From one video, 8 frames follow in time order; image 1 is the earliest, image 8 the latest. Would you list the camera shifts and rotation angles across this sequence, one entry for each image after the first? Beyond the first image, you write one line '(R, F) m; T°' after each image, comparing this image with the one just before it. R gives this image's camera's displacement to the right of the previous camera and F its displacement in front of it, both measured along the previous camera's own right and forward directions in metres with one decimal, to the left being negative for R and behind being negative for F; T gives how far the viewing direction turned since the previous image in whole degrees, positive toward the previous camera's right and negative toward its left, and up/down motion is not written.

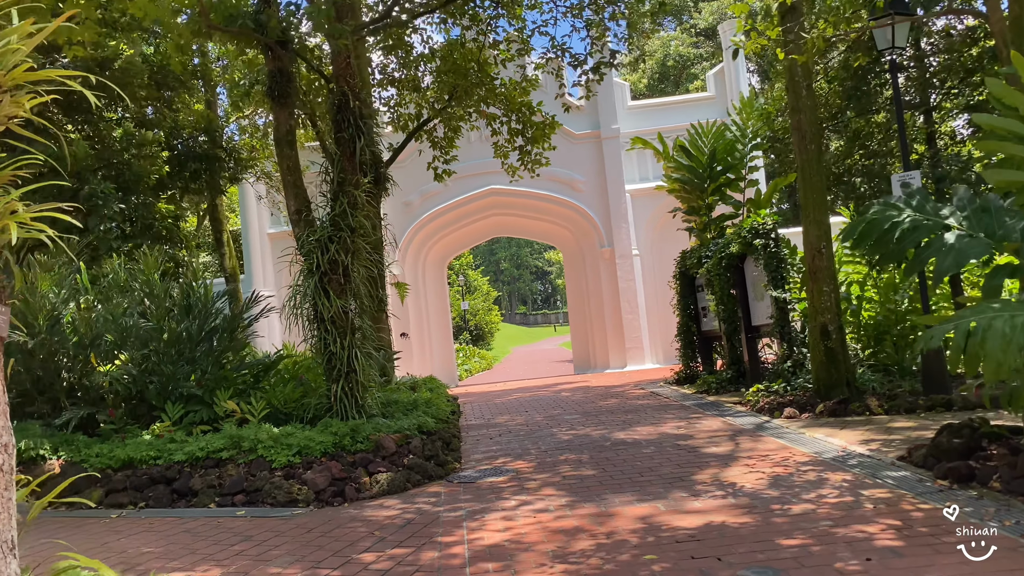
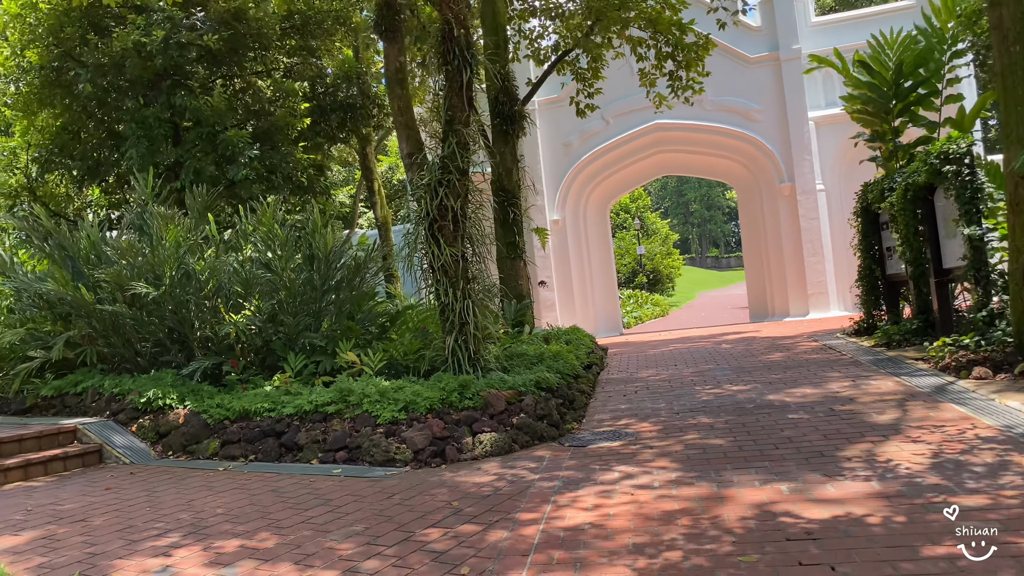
(+0.5, +0.7) m; -13°
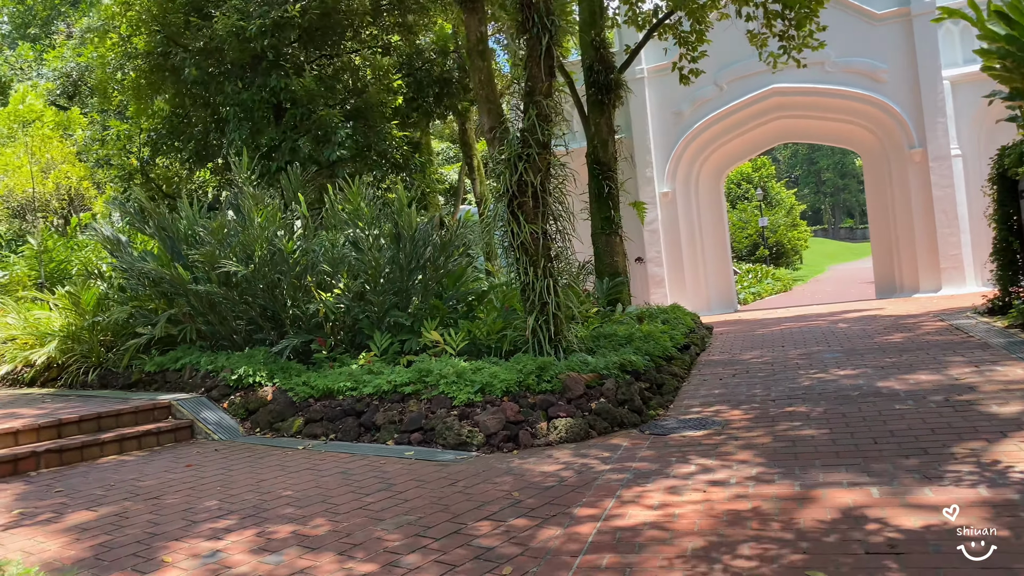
(+0.3, +0.3) m; -8°
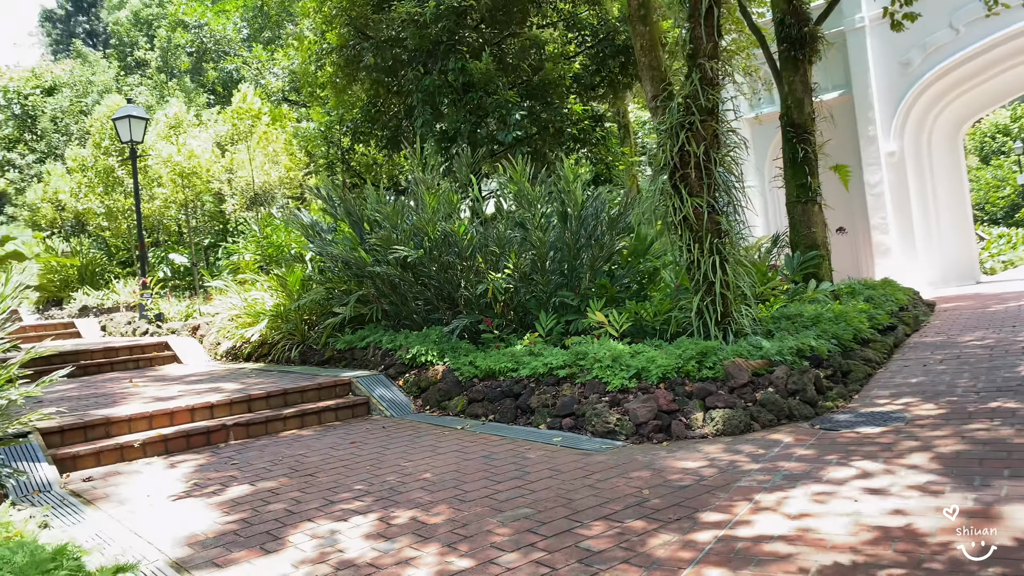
(+0.5, +0.3) m; -15°
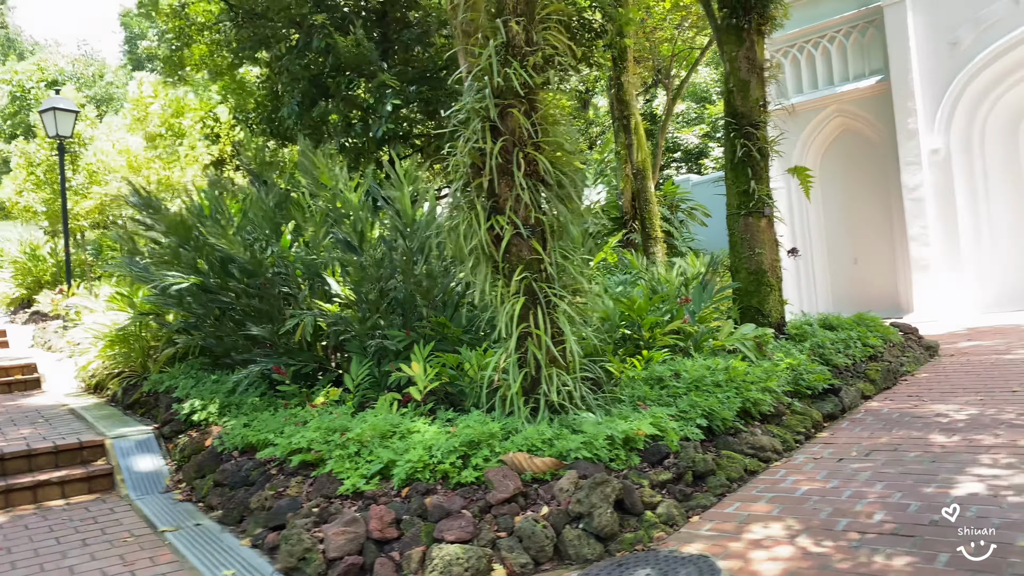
(+1.7, +1.7) m; -6°
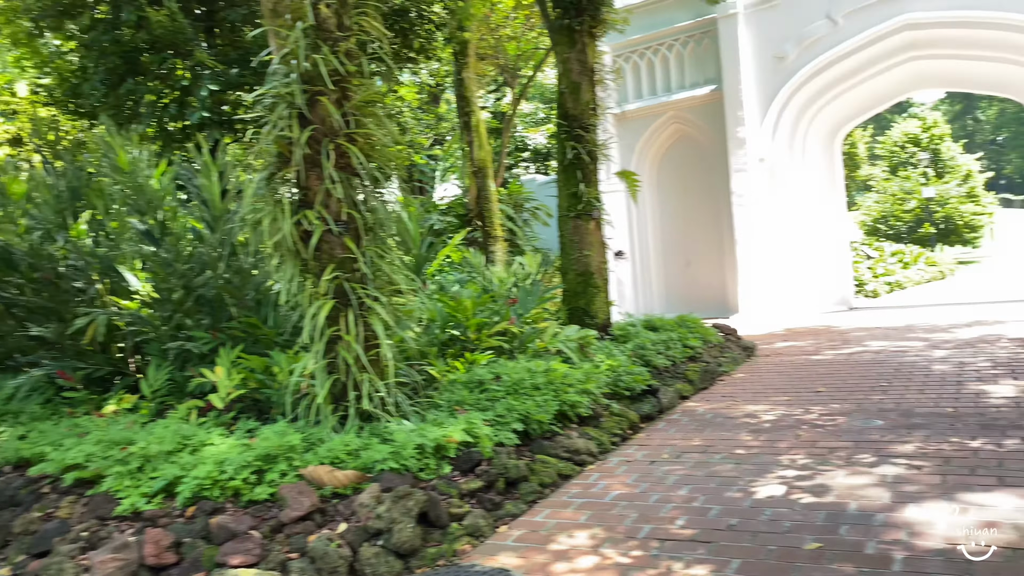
(+0.2, +0.2) m; +10°
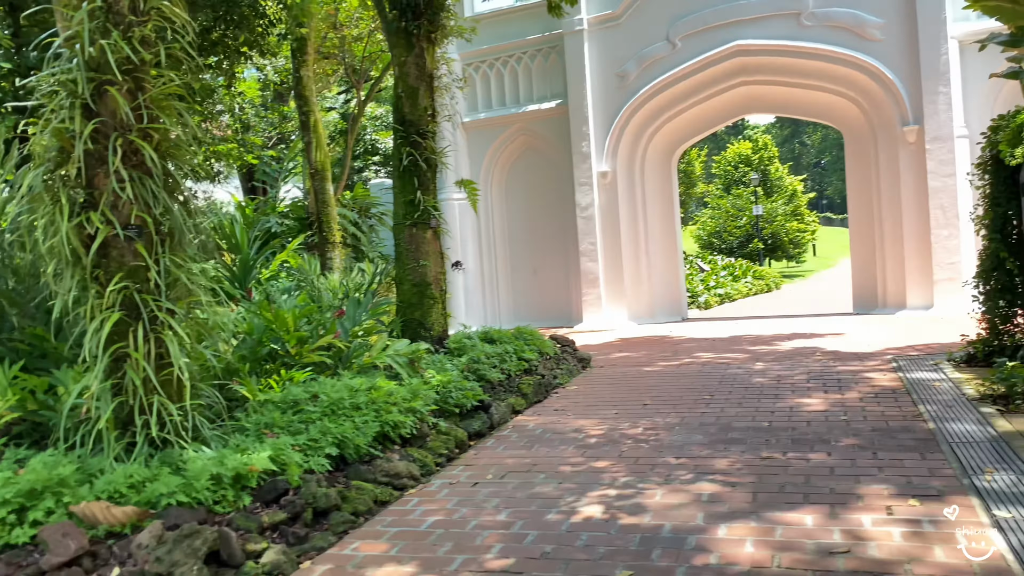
(+0.2, +0.2) m; +10°
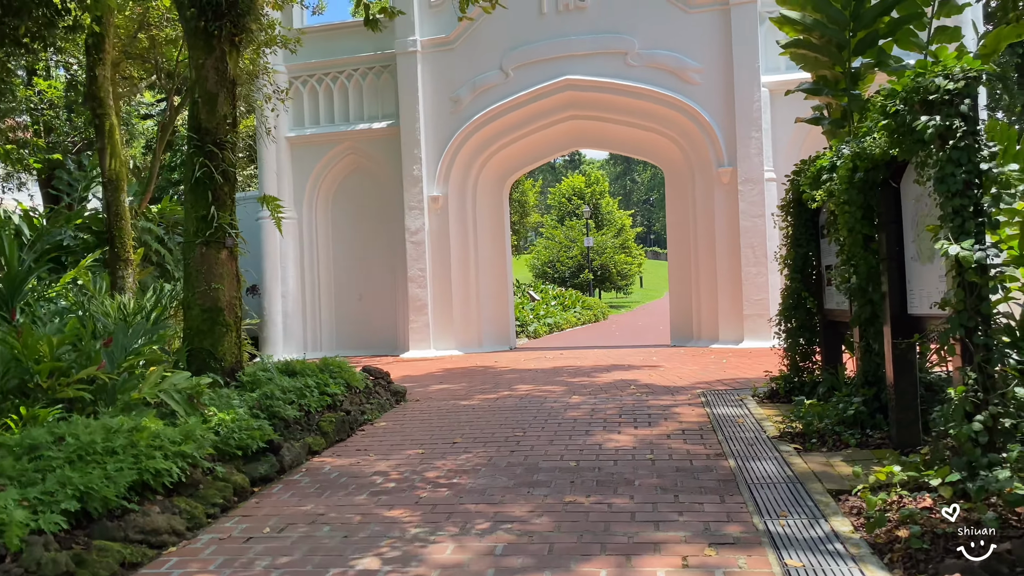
(+0.2, +0.3) m; +11°
